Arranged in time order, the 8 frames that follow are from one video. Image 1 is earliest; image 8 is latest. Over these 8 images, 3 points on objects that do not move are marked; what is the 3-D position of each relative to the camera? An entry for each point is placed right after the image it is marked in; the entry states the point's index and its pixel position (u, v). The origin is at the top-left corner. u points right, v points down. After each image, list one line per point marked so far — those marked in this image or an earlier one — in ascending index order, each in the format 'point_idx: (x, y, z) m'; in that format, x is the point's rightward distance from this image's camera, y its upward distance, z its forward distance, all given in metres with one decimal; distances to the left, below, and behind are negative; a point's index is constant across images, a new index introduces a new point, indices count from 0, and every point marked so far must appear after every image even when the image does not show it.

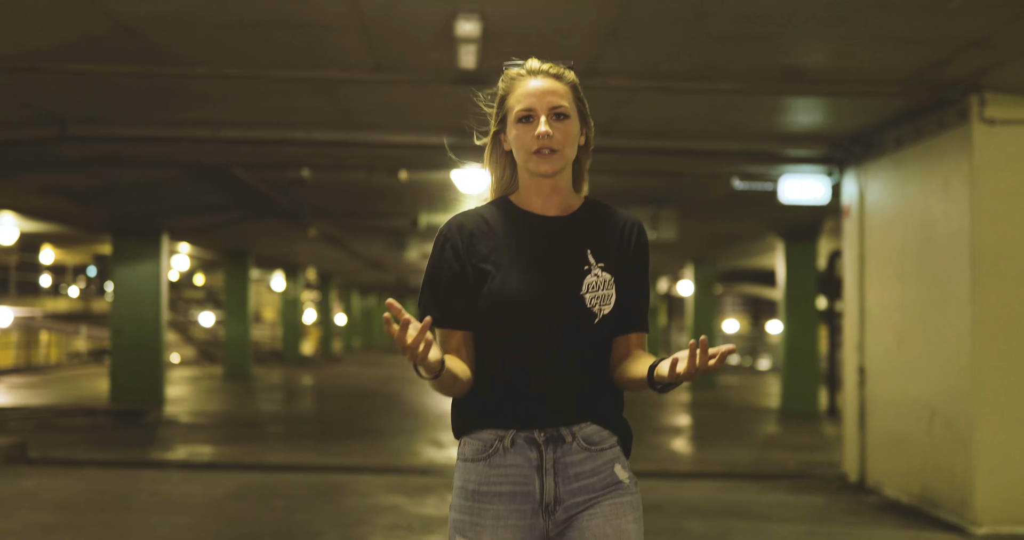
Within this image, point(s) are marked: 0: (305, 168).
0: (-1.7, +0.8, +10.5) m
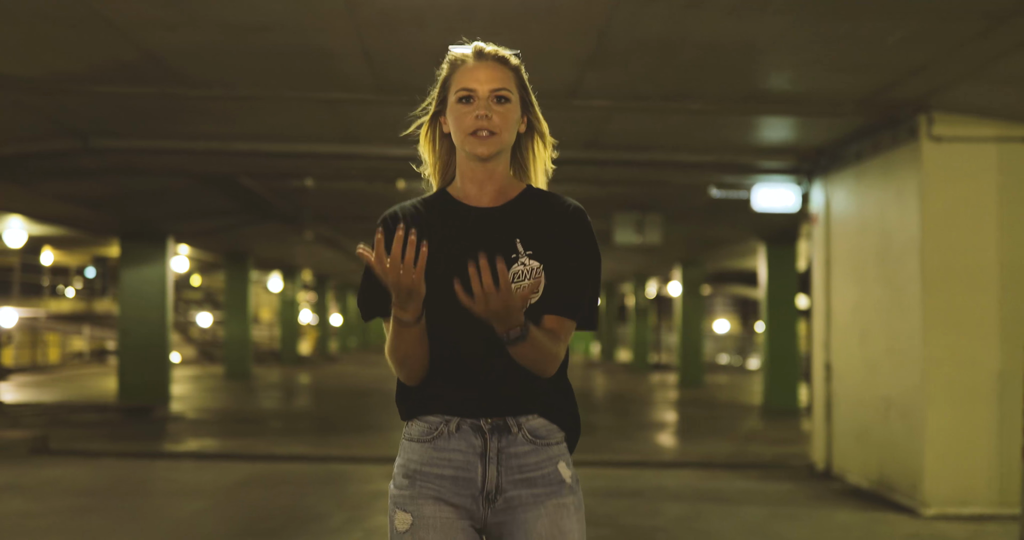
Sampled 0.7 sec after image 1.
0: (-1.8, +0.8, +11.1) m
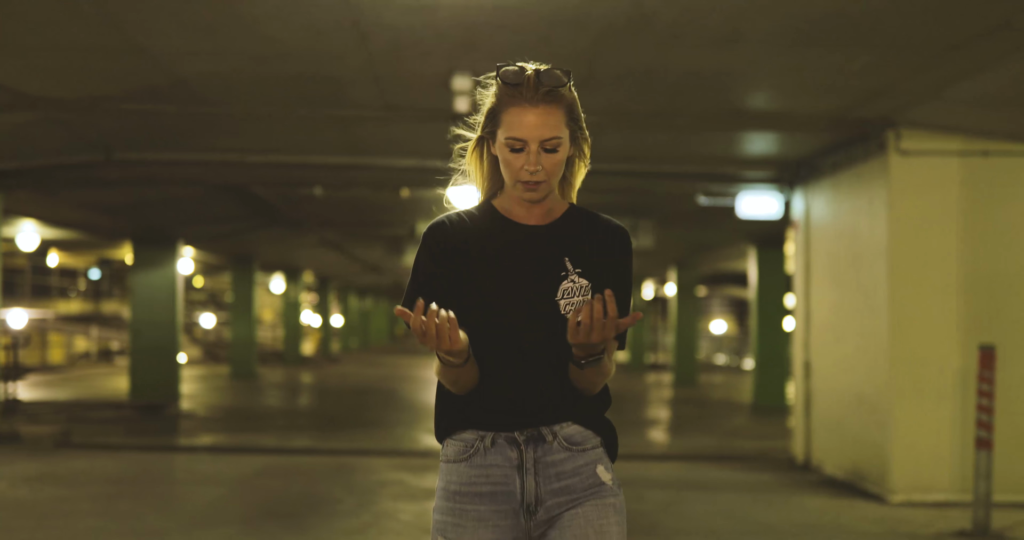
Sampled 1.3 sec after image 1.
0: (-1.8, +0.8, +11.8) m
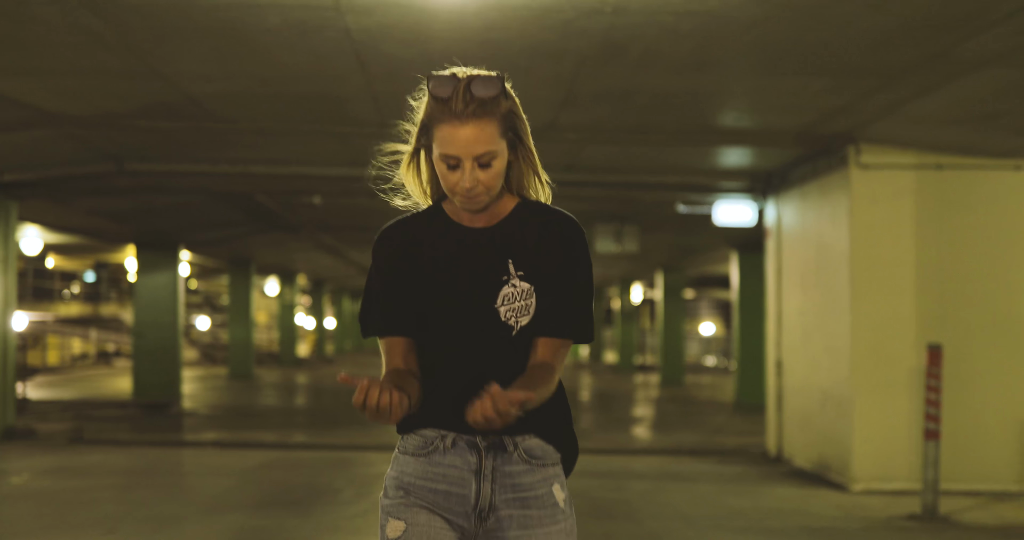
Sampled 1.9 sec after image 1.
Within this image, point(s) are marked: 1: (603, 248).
0: (-1.9, +0.7, +12.4) m
1: (+1.1, +0.3, +15.0) m
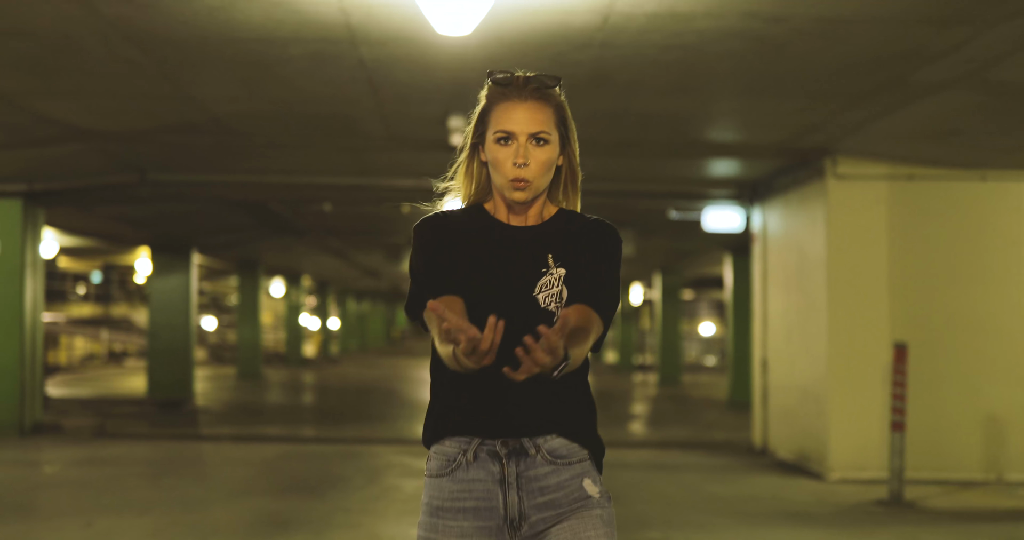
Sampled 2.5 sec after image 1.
0: (-1.9, +0.7, +13.1) m
1: (+1.1, +0.2, +15.7) m
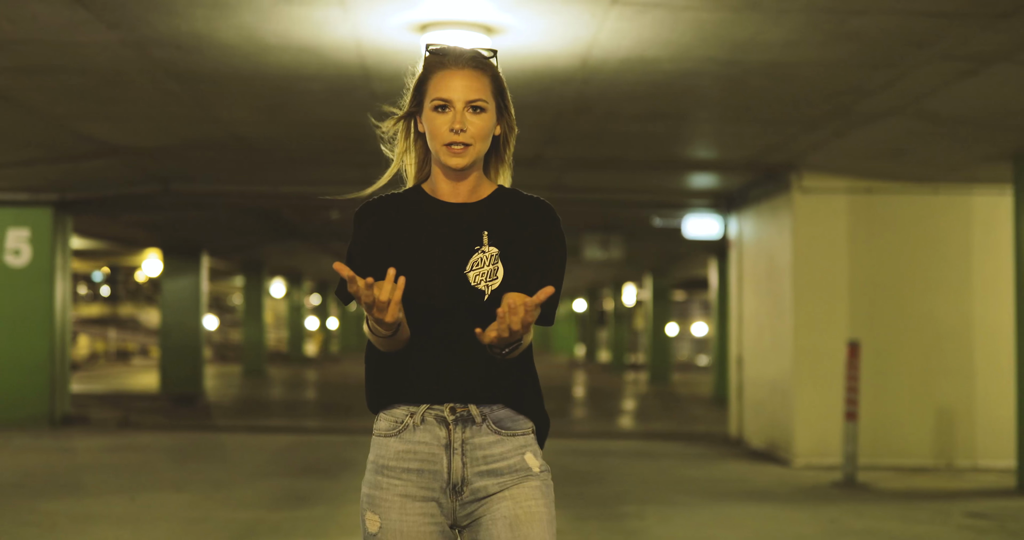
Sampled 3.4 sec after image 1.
0: (-2.0, +0.7, +14.0) m
1: (+1.0, +0.2, +16.6) m
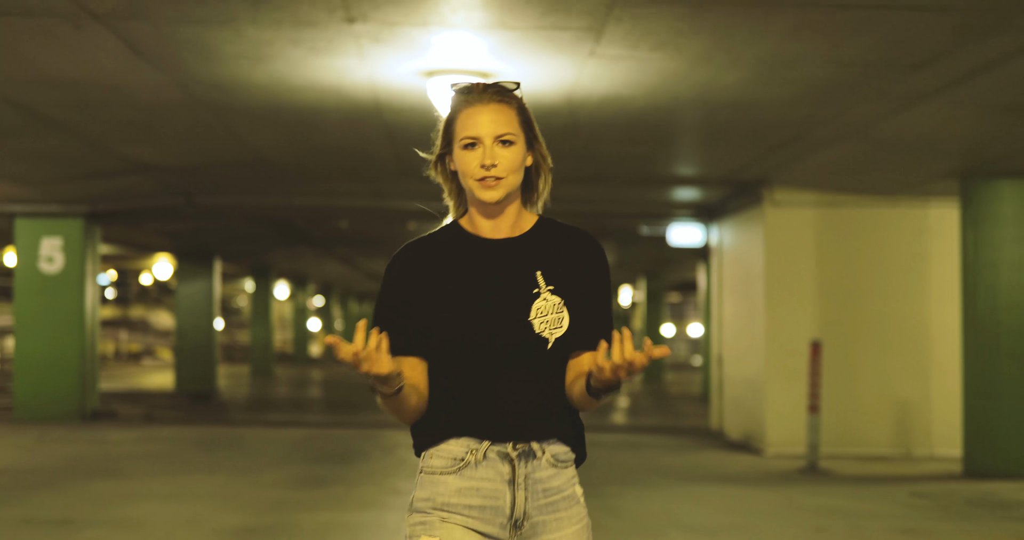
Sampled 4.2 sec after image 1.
0: (-2.0, +0.6, +15.0) m
1: (+1.0, +0.1, +17.7) m
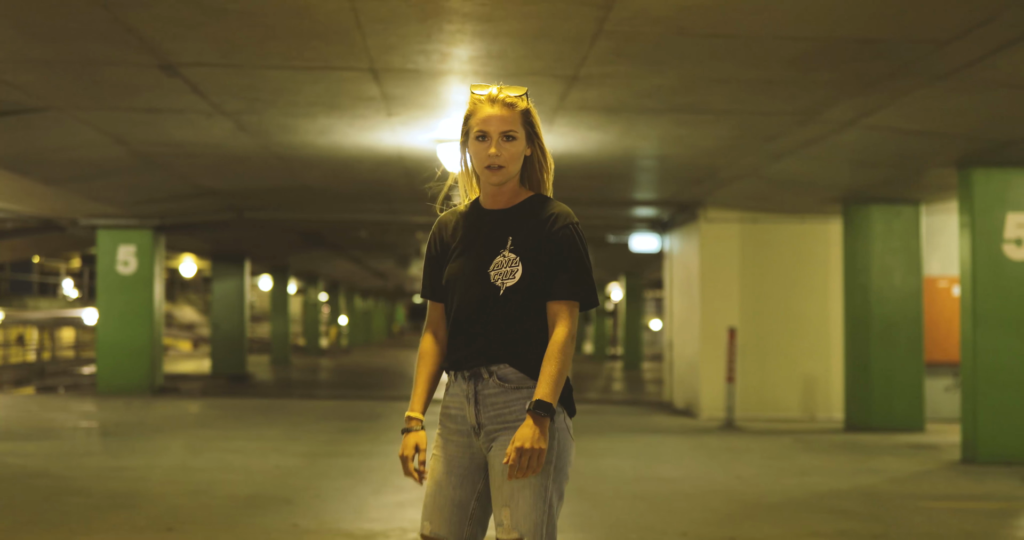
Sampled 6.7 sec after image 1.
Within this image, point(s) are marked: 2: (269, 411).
0: (-2.1, +0.6, +18.2) m
1: (+0.8, +0.1, +20.9) m
2: (-2.8, -1.7, +14.9) m
